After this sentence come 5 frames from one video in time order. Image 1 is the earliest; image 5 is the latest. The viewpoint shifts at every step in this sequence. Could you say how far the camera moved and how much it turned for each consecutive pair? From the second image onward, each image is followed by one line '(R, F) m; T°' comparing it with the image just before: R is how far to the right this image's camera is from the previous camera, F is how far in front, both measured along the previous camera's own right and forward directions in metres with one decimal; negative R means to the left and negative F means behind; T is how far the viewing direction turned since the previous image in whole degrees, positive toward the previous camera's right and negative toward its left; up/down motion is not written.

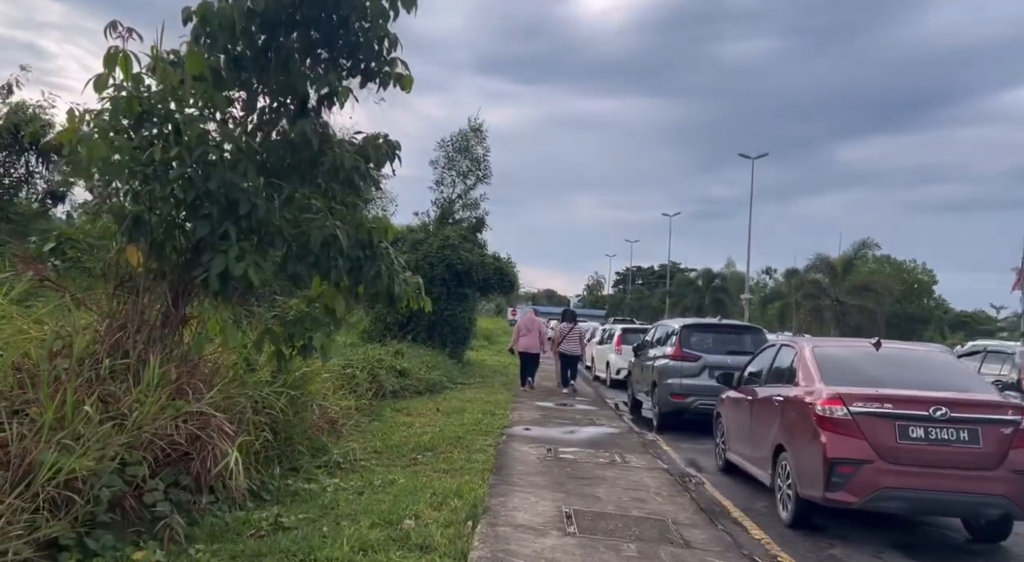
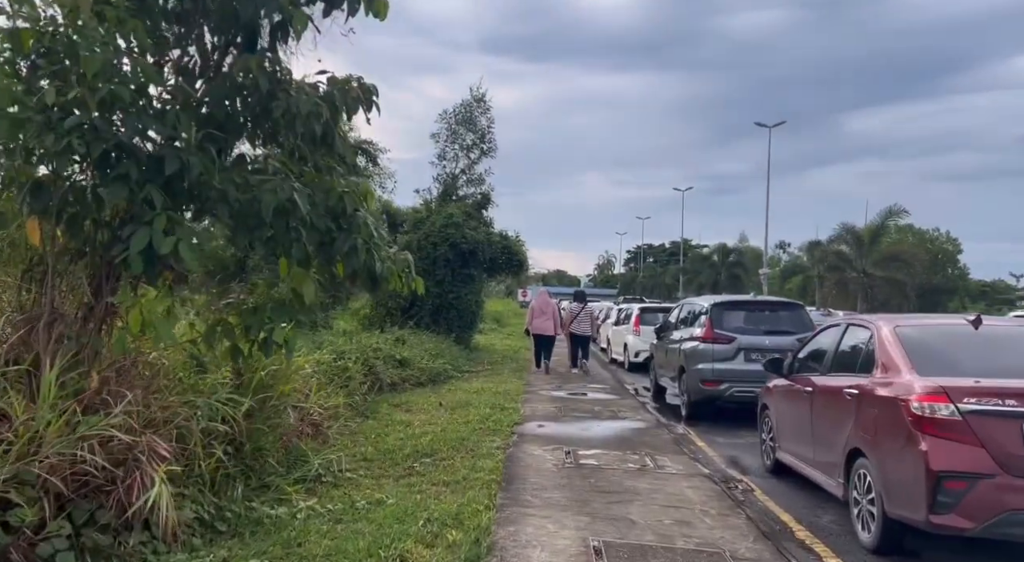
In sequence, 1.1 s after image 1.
(0.0, +1.3) m; -1°
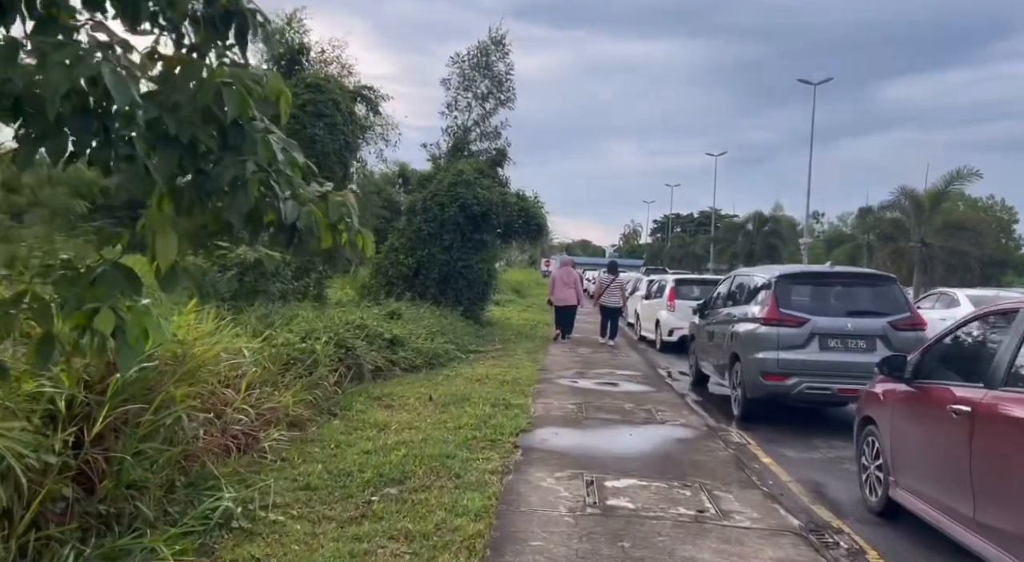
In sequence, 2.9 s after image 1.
(+0.1, +2.3) m; -2°
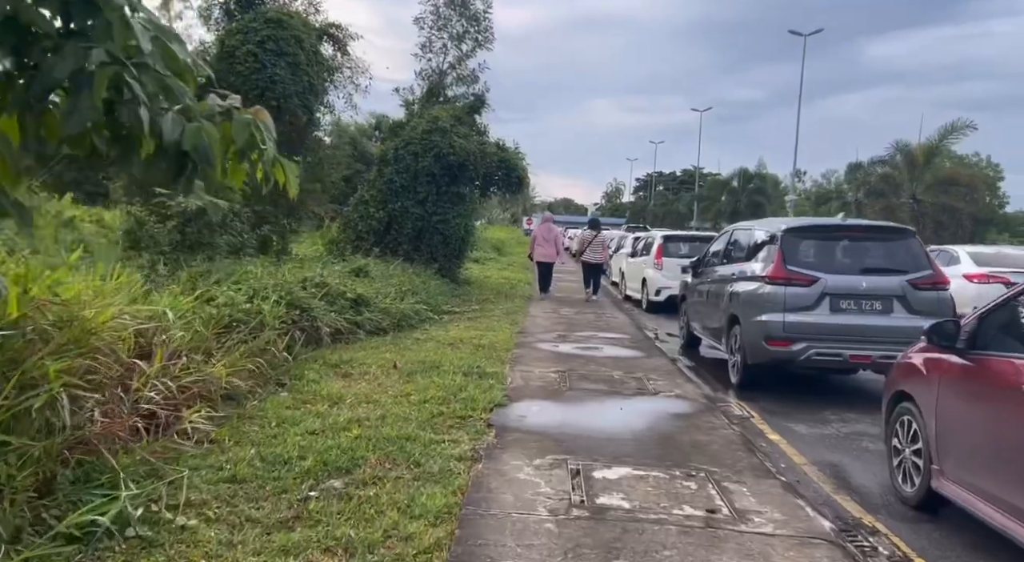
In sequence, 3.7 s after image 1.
(+0.1, +1.0) m; +1°
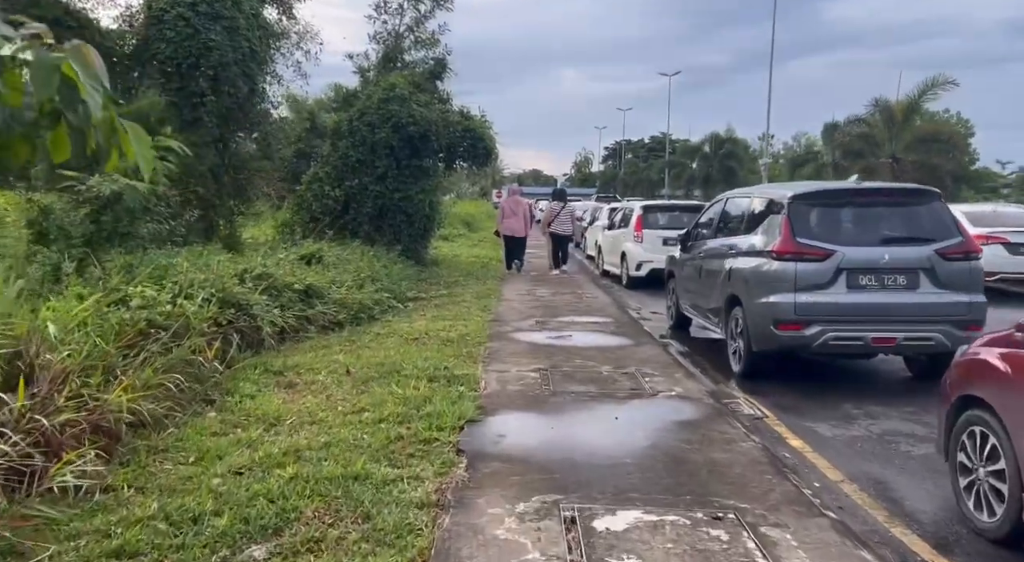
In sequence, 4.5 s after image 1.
(0.0, +1.1) m; +2°
